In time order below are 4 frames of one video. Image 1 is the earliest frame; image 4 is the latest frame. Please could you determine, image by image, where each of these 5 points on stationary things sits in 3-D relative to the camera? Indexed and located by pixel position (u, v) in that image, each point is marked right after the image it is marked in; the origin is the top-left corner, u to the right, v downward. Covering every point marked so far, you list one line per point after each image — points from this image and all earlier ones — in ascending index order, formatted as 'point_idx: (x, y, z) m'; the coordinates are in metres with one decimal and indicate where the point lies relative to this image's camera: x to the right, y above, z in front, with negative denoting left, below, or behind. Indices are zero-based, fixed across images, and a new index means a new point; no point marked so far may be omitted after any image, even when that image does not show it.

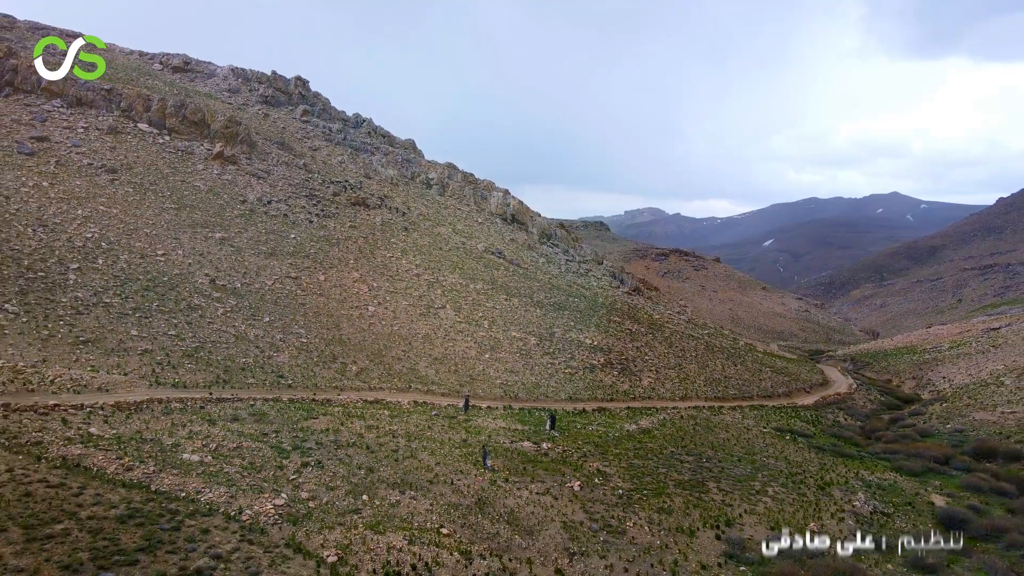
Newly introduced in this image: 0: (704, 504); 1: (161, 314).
0: (+3.6, -4.0, +14.1) m
1: (-9.3, -0.7, +19.9) m
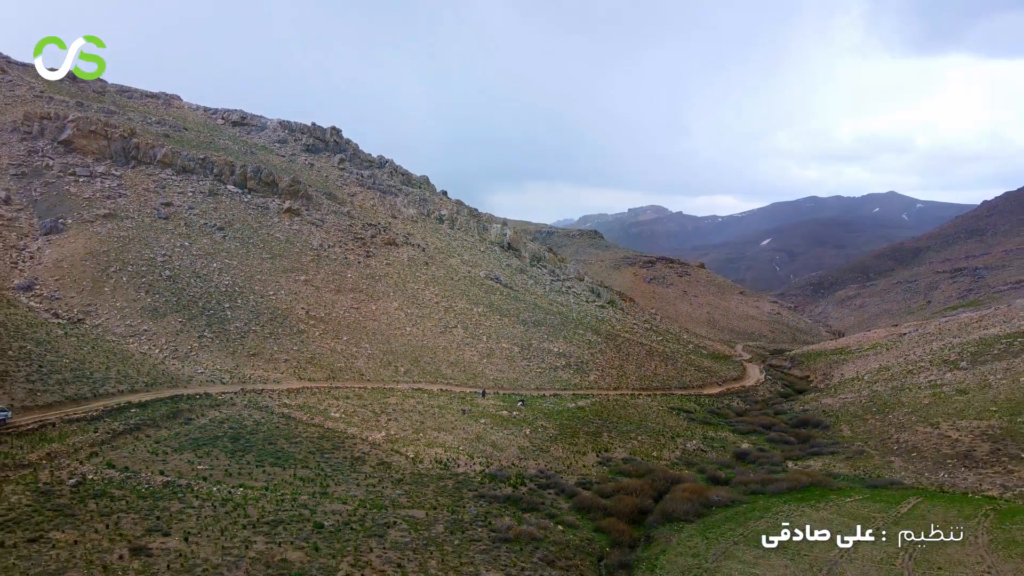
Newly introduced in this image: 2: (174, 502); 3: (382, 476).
0: (+3.0, -5.4, +26.4) m
1: (-9.8, -2.1, +32.3) m
2: (-6.9, -4.4, +15.4) m
3: (-3.5, -4.9, +19.9) m
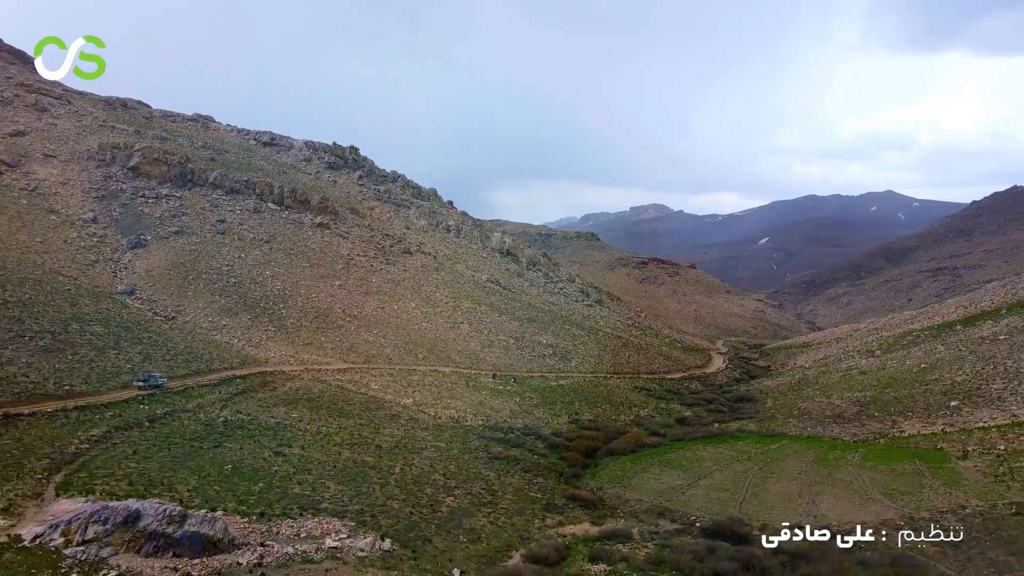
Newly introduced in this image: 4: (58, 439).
0: (+2.7, -5.6, +35.0) m
1: (-10.1, -2.3, +41.0) m
2: (-7.3, -4.6, +24.1) m
3: (-3.8, -5.2, +28.5) m
4: (-11.9, -3.9, +19.6) m
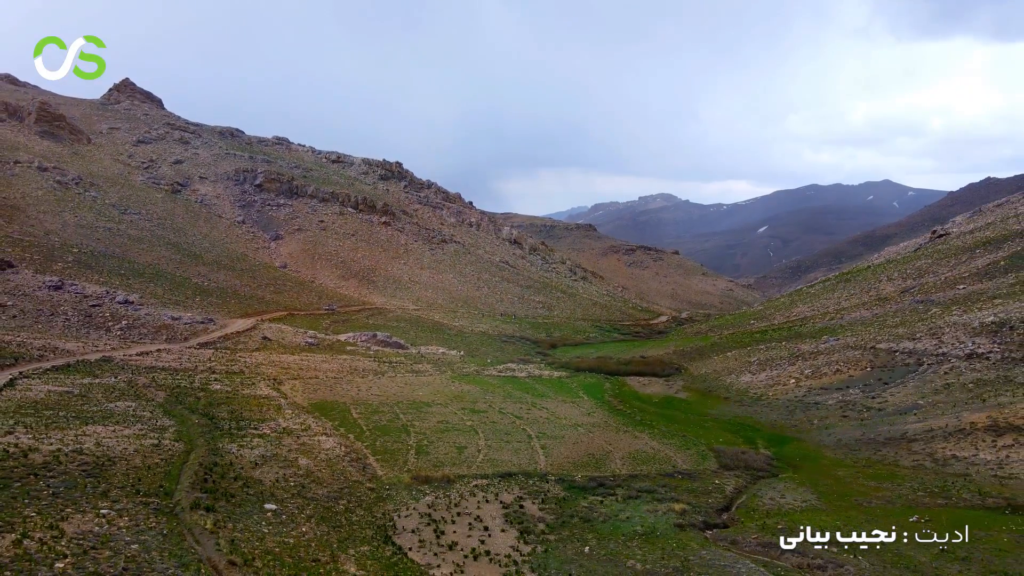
0: (+2.9, -3.5, +60.4) m
1: (-9.8, -0.2, +66.5) m
2: (-7.2, -2.7, +49.6) m
3: (-3.7, -3.2, +54.0) m
4: (-12.0, -2.0, +45.2) m
